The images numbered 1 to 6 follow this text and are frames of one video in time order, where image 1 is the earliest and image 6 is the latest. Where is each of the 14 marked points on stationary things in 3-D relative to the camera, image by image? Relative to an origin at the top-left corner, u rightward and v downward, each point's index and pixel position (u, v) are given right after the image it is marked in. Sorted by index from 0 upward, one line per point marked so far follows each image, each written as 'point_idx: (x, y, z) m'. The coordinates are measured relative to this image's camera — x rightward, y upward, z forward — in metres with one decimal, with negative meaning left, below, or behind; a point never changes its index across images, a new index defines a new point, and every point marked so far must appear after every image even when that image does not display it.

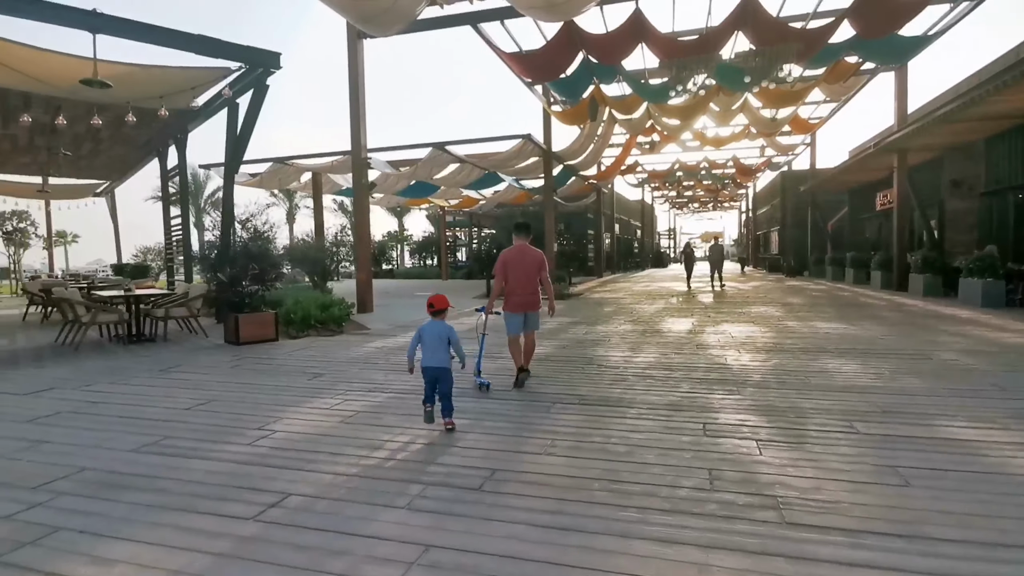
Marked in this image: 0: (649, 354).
0: (+1.4, -0.7, +5.5) m
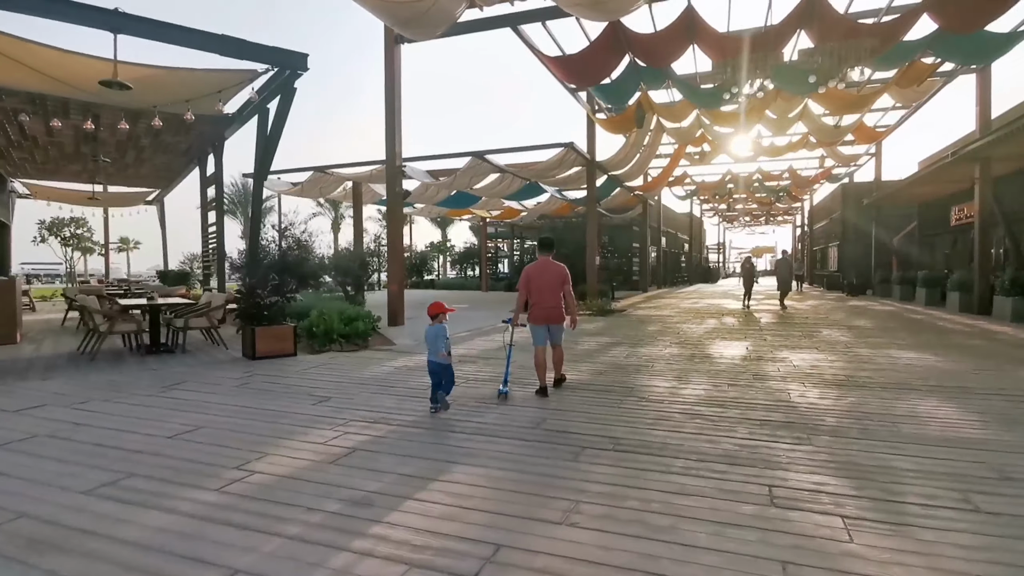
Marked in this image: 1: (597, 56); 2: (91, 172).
0: (+1.6, -0.8, +4.8) m
1: (+1.4, +3.8, +9.3) m
2: (-9.6, +2.7, +12.9) m
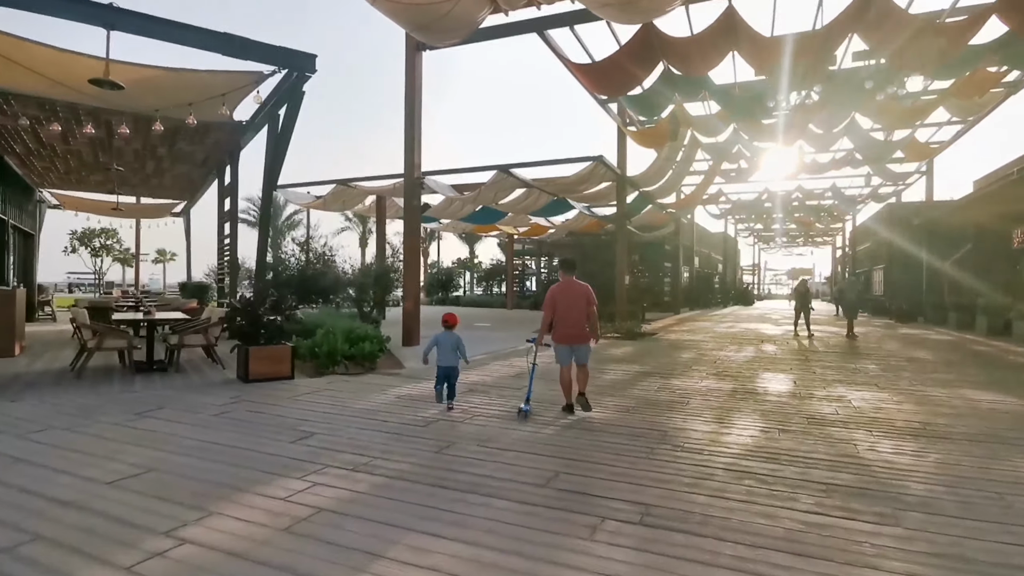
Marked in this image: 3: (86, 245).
0: (+1.7, -1.0, +4.1) m
1: (+1.8, +3.5, +8.7) m
2: (-9.0, +2.4, +12.8) m
3: (-14.7, +1.5, +19.4) m
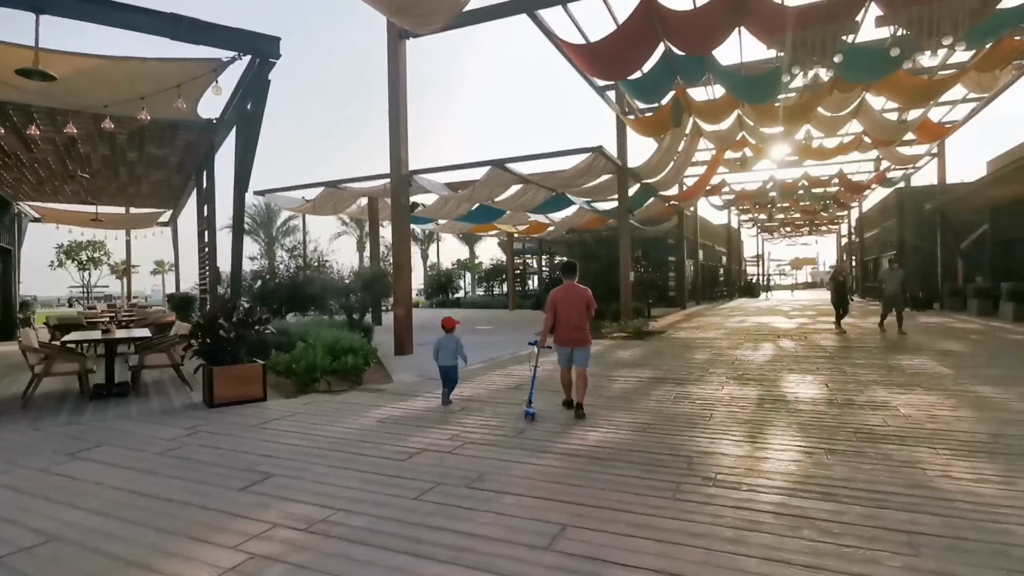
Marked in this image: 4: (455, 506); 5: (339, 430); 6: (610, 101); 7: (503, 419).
0: (+1.7, -1.0, +3.4) m
1: (+1.6, +3.5, +8.0) m
2: (-9.1, +2.1, +12.2) m
3: (-14.7, +1.0, +18.8) m
4: (-0.3, -1.1, +2.7) m
5: (-1.3, -1.1, +4.3) m
6: (+2.0, +3.9, +11.7) m
7: (-0.1, -1.1, +4.5) m
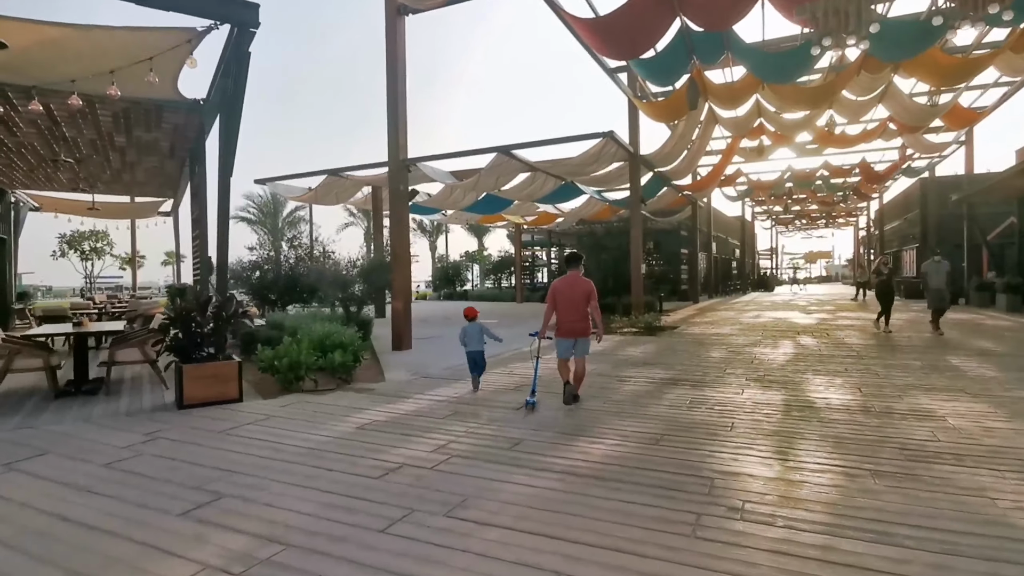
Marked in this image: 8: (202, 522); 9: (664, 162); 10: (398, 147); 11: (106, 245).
0: (+1.6, -1.0, +2.9) m
1: (+1.7, +3.6, +7.5) m
2: (-9.0, +2.3, +11.9) m
3: (-14.5, +1.3, +18.6) m
4: (-0.3, -1.0, +2.3) m
5: (-1.4, -1.0, +3.8) m
6: (+2.2, +4.0, +11.2) m
7: (-0.1, -1.0, +4.1) m
8: (-1.4, -1.0, +2.5) m
9: (+4.0, +3.3, +14.7) m
10: (-1.7, +2.2, +8.6) m
11: (-14.1, +1.5, +19.5) m
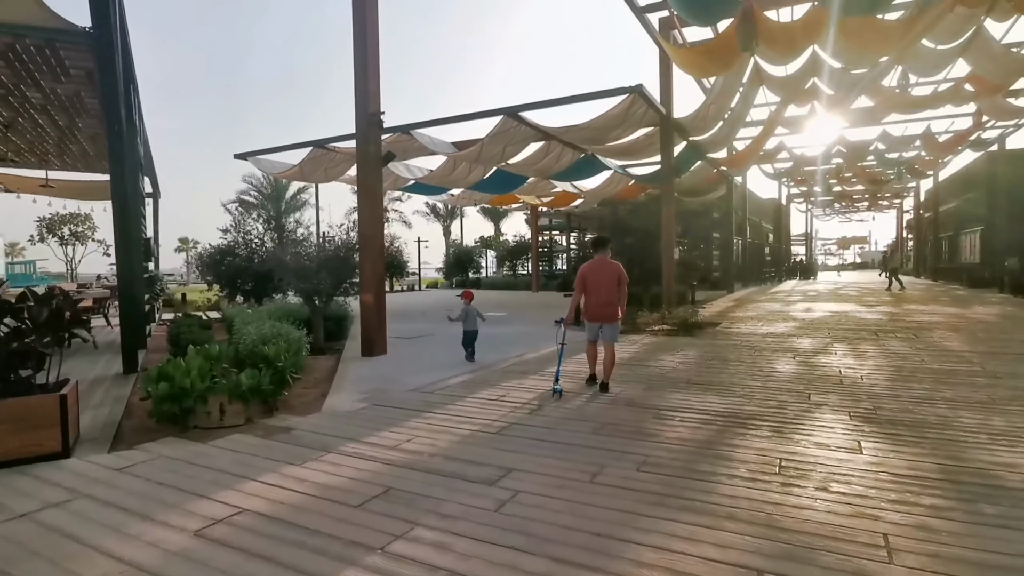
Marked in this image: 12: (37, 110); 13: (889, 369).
0: (+1.4, -1.0, +1.1) m
1: (+1.7, +3.7, +5.5) m
2: (-8.8, +2.5, +10.3) m
3: (-14.1, +1.7, +17.3) m
4: (-0.6, -1.1, +0.5) m
5: (-1.5, -1.0, +2.1) m
6: (+2.3, +4.2, +9.1) m
7: (-0.3, -1.0, +2.2) m
8: (-1.6, -1.1, +0.7) m
9: (+4.2, +3.5, +12.6) m
10: (-1.7, +2.3, +6.8) m
11: (-13.6, +1.9, +18.2) m
12: (-6.8, +2.5, +7.9) m
13: (+3.6, -0.8, +5.4) m
